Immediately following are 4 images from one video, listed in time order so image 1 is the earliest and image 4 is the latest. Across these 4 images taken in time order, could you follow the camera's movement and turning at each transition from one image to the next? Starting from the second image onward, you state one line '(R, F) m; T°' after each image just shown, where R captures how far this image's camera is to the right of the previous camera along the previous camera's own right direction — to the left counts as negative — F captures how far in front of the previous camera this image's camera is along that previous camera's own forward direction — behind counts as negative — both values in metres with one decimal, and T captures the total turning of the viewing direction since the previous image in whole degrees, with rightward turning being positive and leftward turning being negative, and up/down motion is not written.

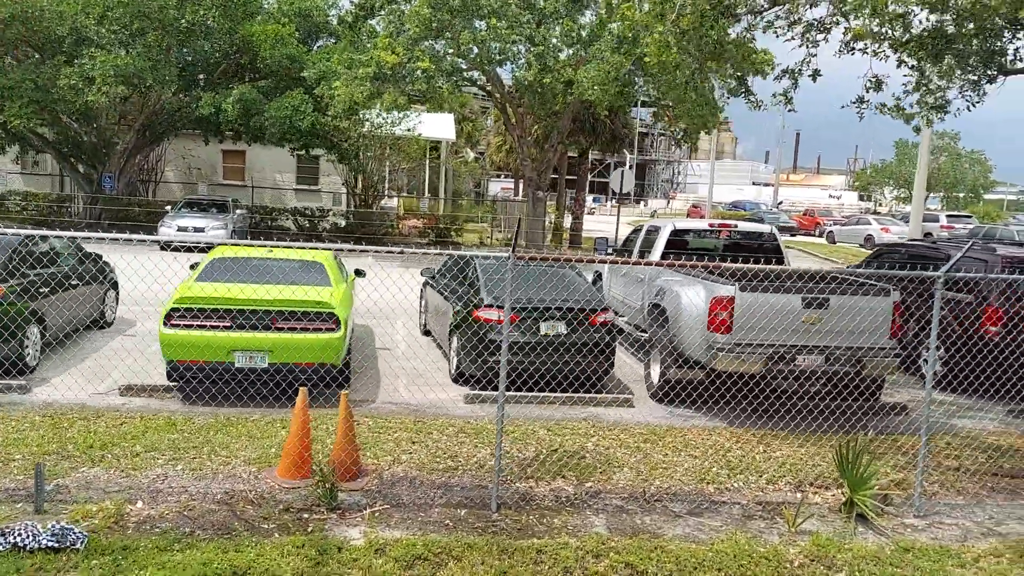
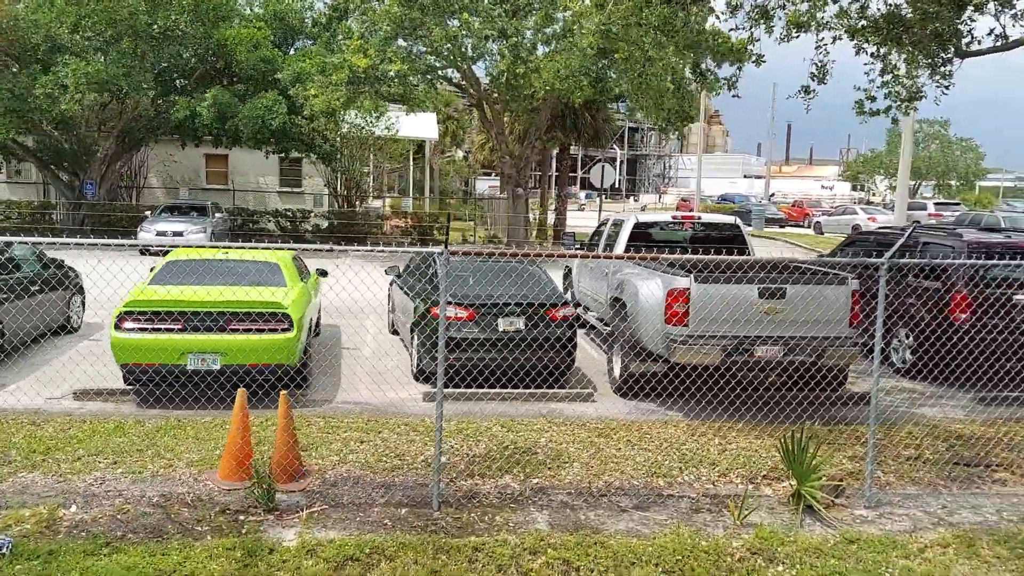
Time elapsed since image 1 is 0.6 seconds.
(+0.3, +0.1) m; 0°
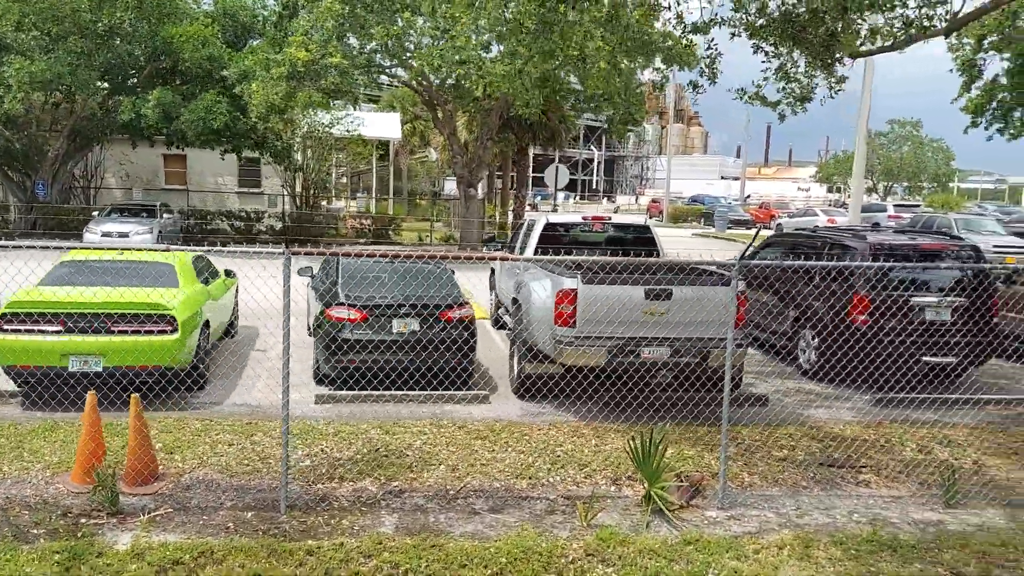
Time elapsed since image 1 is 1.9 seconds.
(+0.8, 0.0) m; +2°
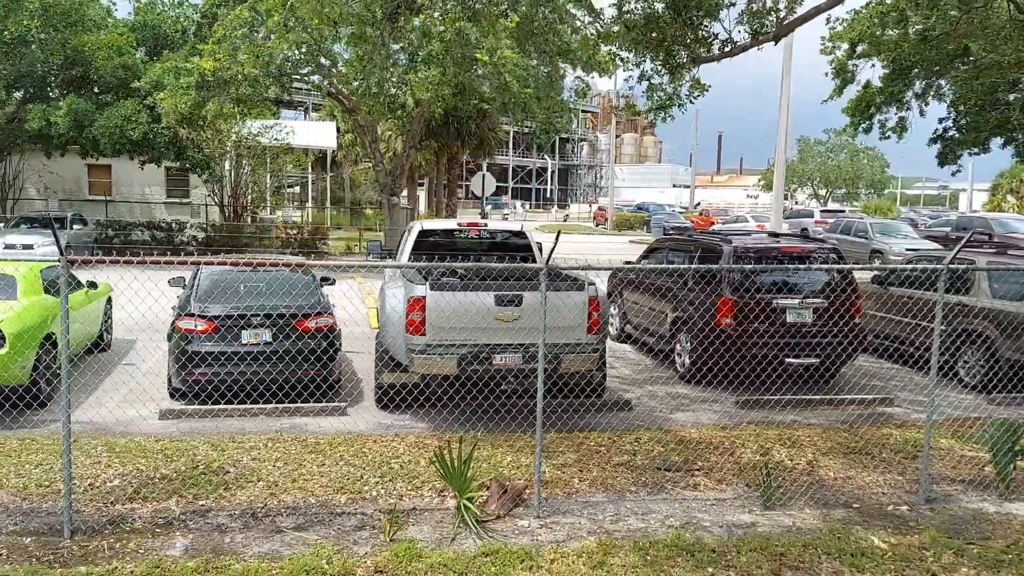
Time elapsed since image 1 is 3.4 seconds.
(+0.9, +0.1) m; +3°
